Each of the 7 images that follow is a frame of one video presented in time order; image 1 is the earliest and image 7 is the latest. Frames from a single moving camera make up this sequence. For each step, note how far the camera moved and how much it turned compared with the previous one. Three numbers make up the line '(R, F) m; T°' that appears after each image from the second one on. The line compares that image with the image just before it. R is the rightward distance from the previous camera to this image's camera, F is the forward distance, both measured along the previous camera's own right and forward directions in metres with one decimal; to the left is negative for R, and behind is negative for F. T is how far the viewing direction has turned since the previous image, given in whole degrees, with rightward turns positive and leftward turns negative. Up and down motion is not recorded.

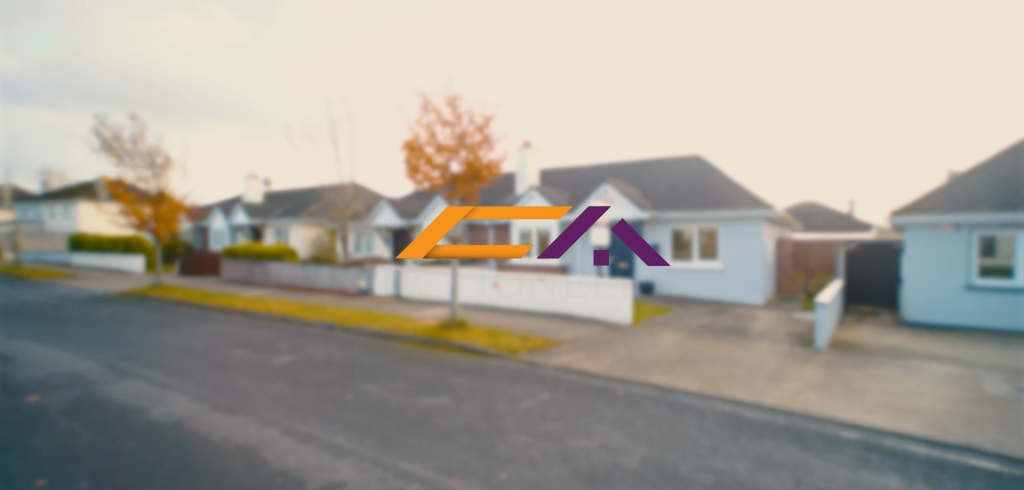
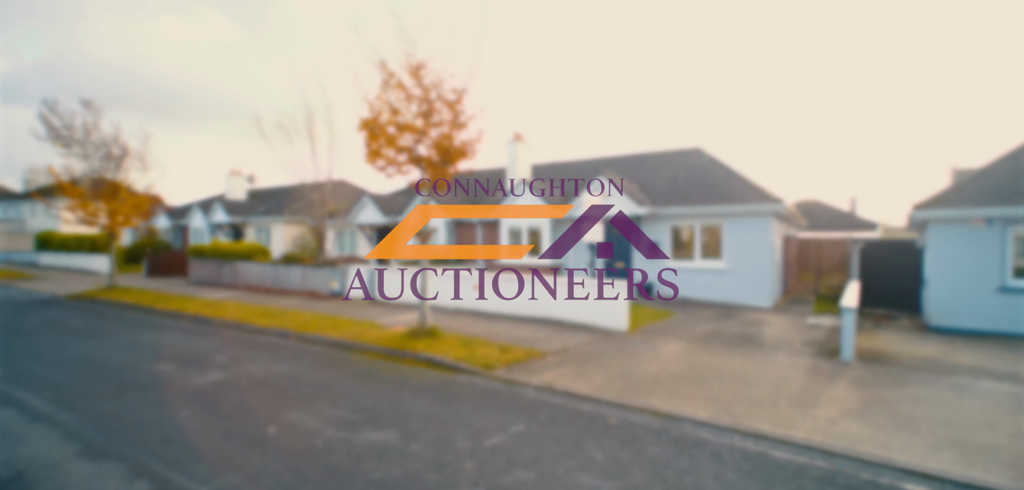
(+0.4, +1.4) m; 0°
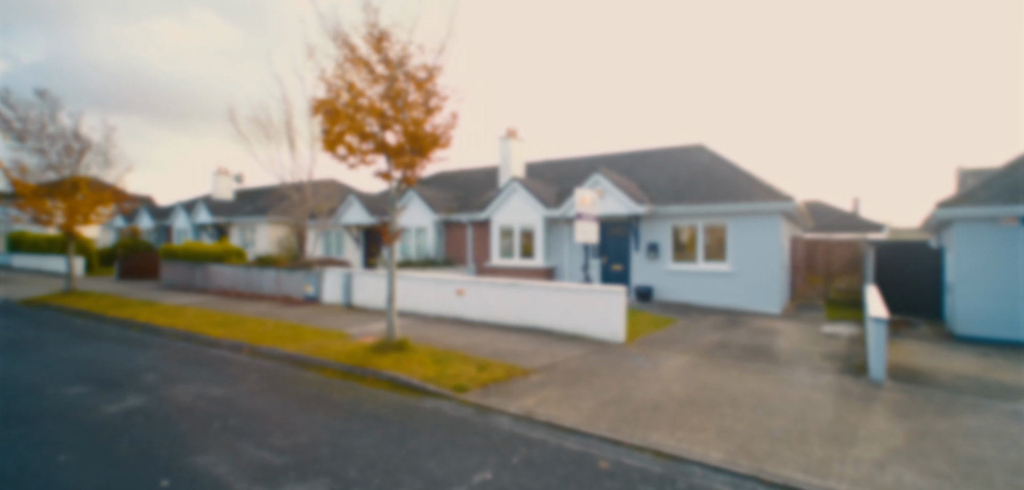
(+0.3, +1.1) m; 0°
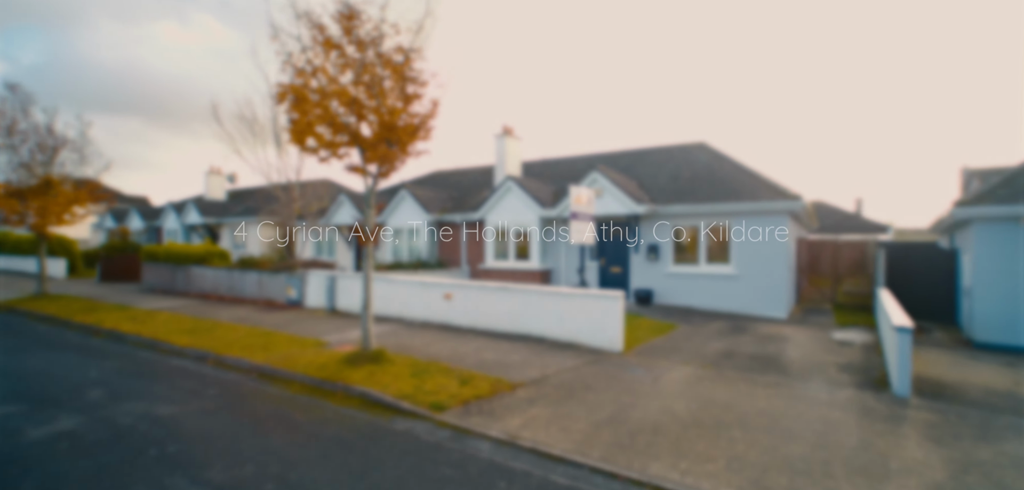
(+0.2, +0.7) m; 0°
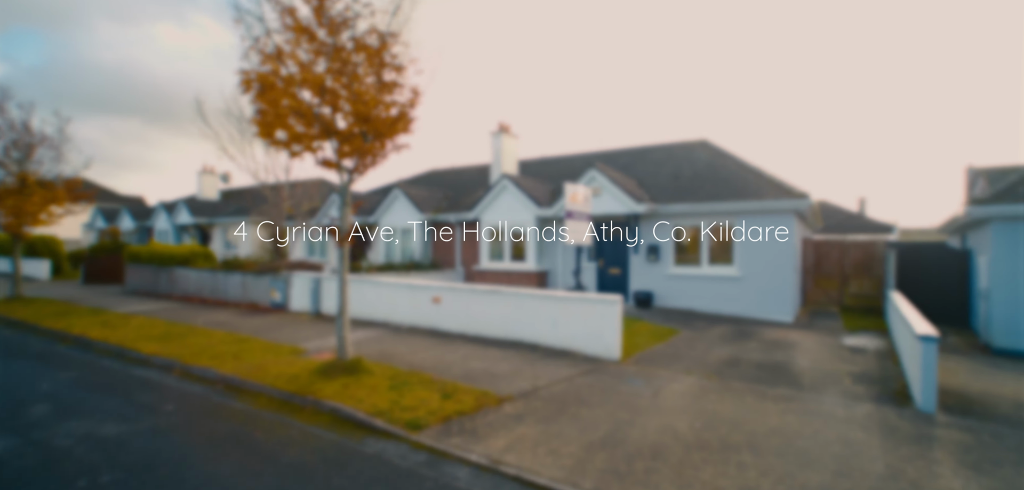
(+0.2, +0.6) m; 0°
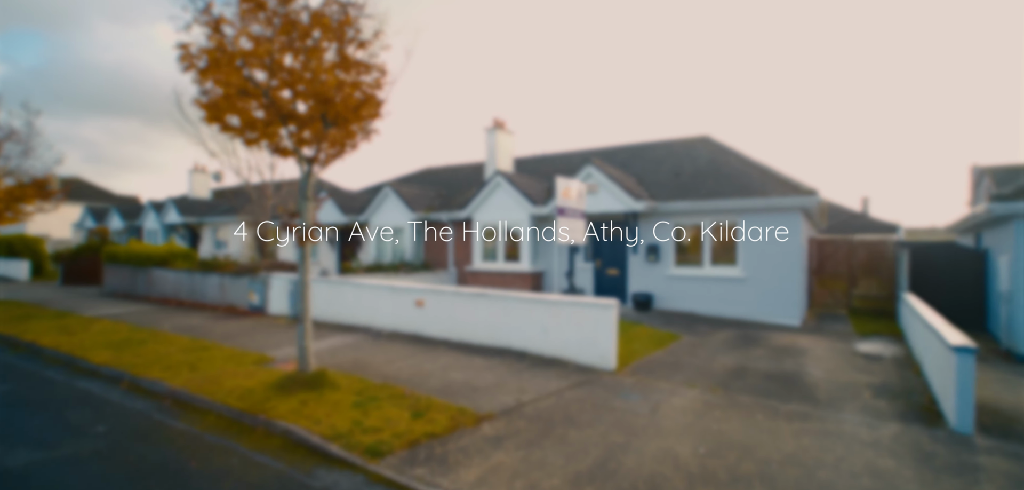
(+0.2, +0.7) m; 0°
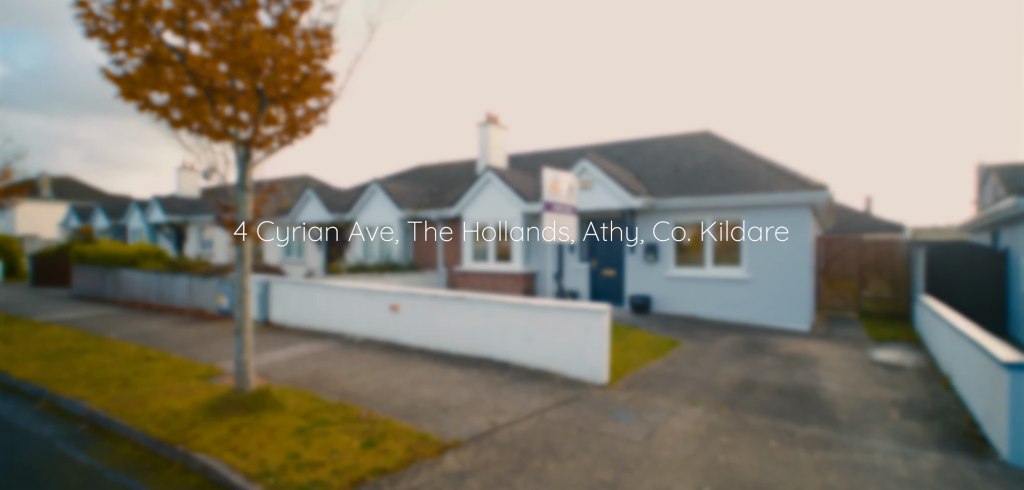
(+0.3, +0.8) m; 0°
